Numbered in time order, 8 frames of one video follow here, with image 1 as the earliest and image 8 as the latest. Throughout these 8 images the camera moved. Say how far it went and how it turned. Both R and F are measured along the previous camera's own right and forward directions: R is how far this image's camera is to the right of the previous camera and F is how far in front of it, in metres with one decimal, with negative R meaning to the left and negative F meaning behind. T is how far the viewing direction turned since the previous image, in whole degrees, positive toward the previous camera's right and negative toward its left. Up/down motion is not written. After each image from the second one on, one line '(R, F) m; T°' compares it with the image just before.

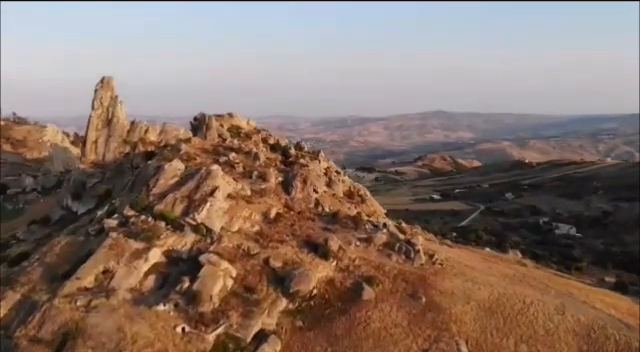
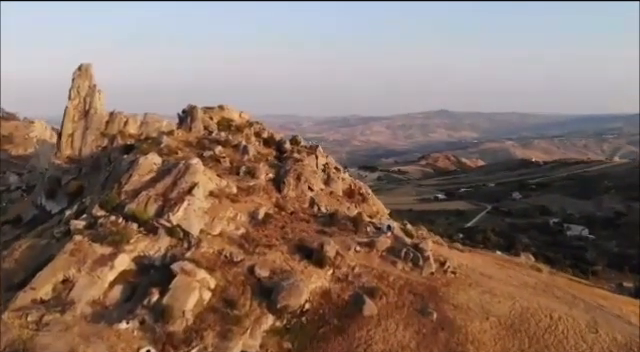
(+0.3, +4.8) m; 0°
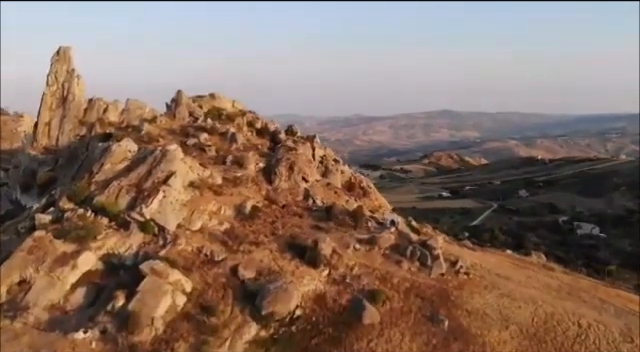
(+0.3, +3.9) m; 0°
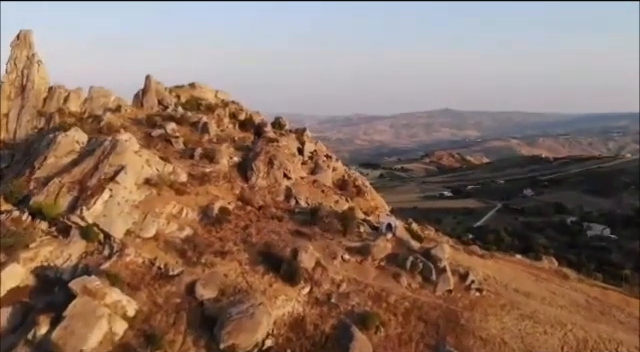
(+0.5, +4.9) m; 0°
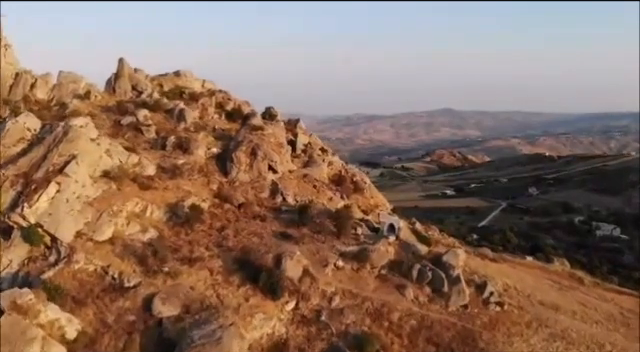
(+0.2, +3.8) m; 0°
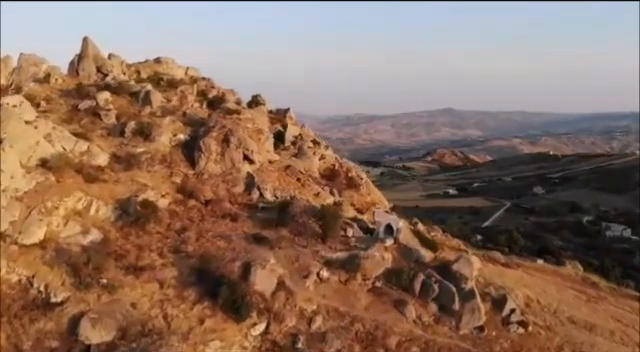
(+0.4, +3.6) m; 0°
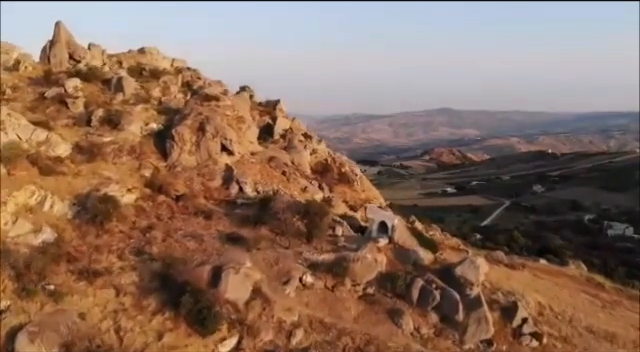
(+0.2, +2.0) m; 0°
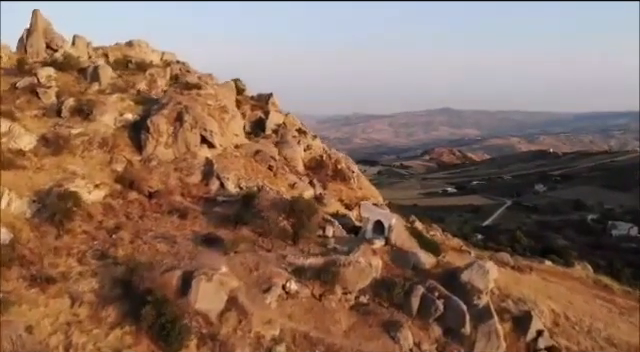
(+0.2, +1.6) m; 0°
